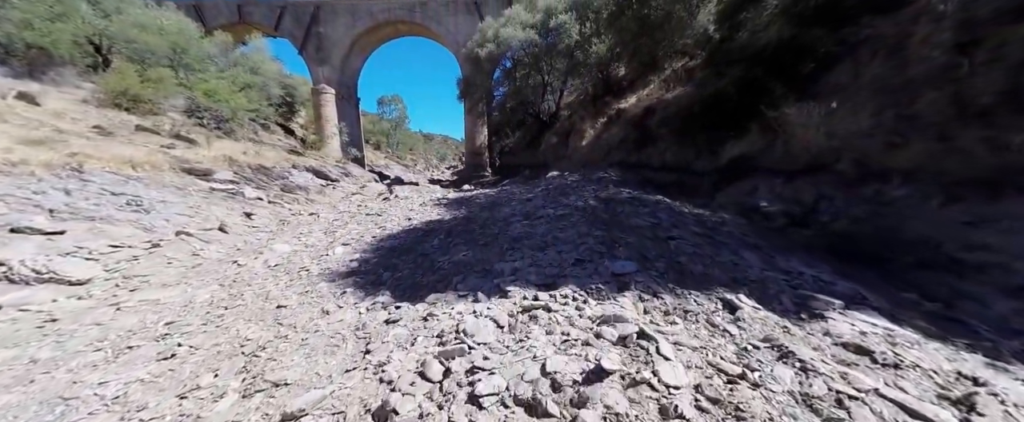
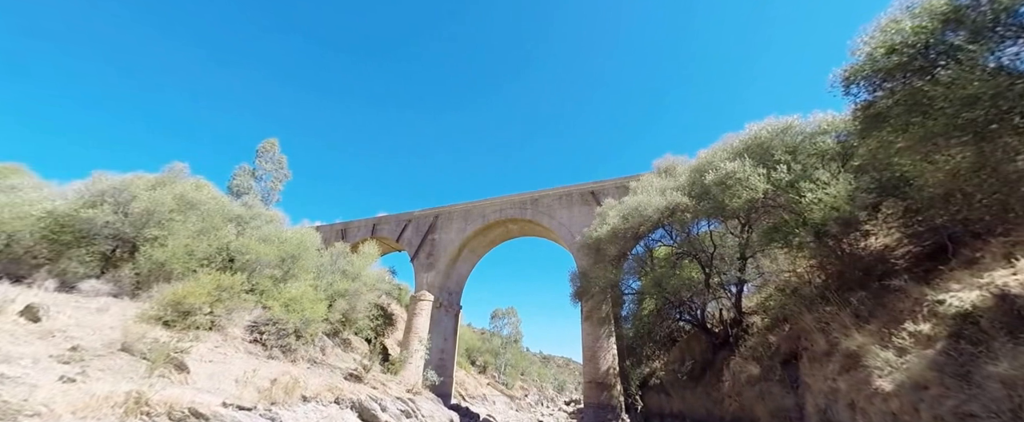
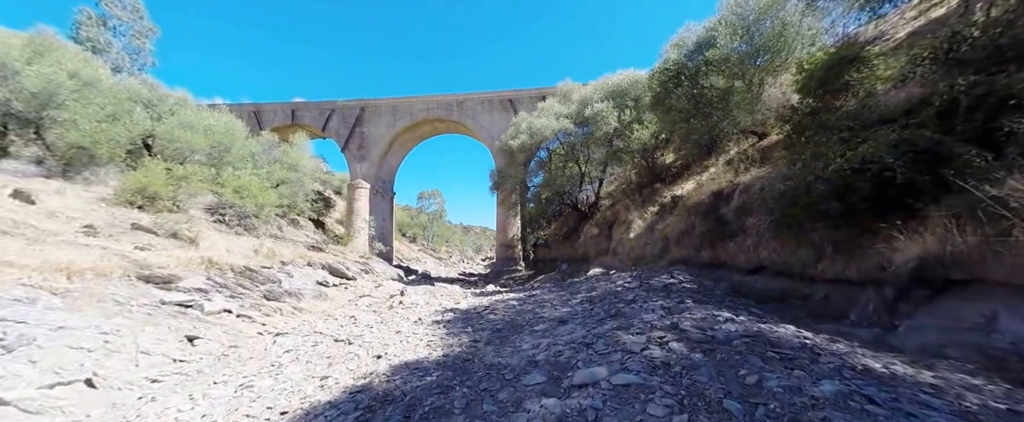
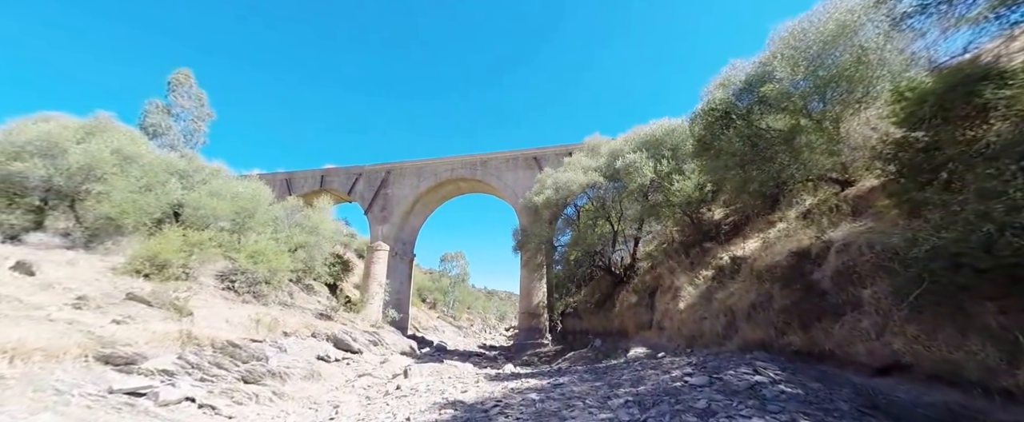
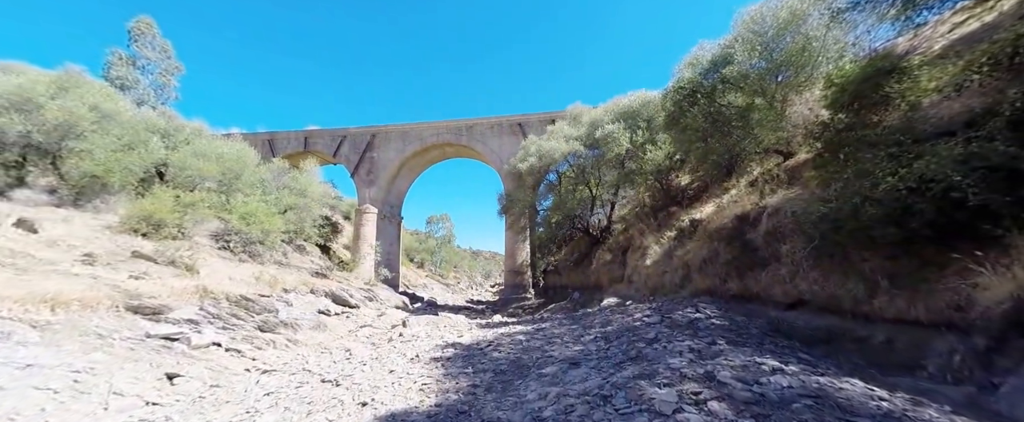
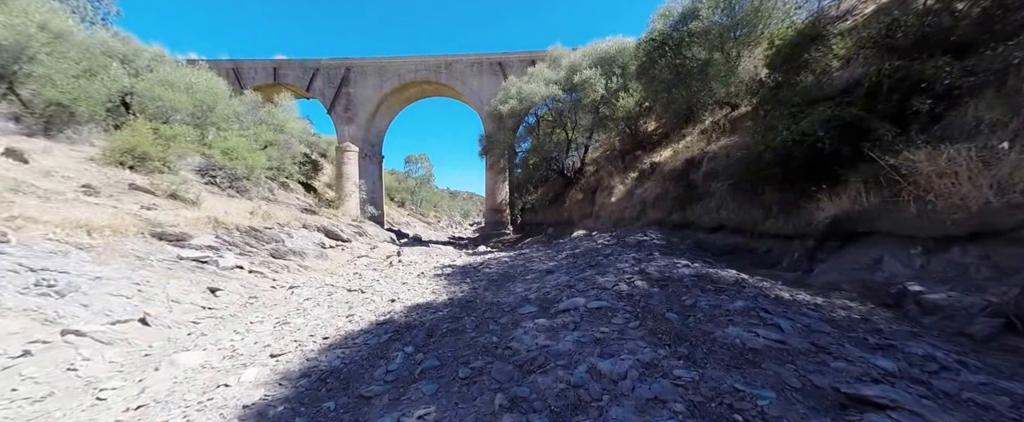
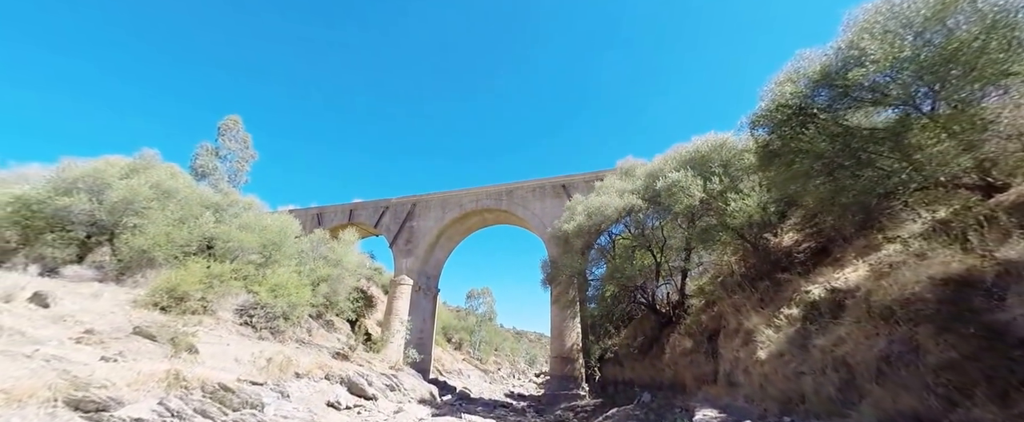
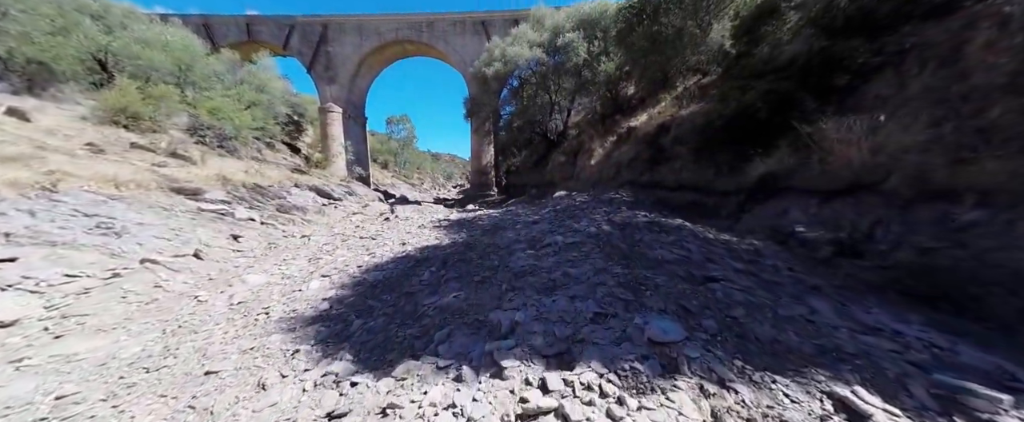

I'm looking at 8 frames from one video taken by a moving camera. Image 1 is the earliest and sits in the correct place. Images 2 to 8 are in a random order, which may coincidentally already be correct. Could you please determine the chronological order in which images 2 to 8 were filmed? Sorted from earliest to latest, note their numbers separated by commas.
8, 6, 3, 5, 4, 7, 2
